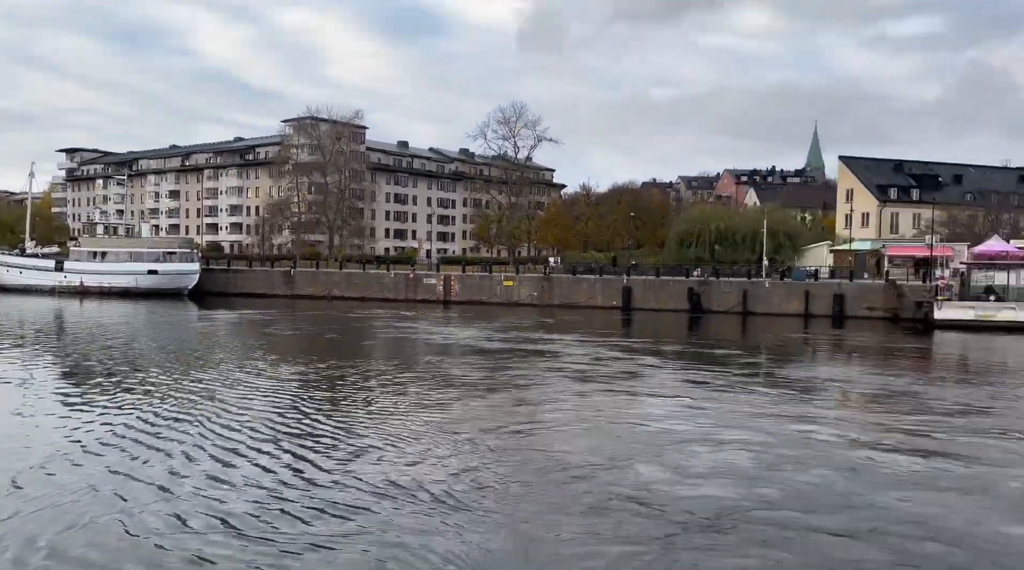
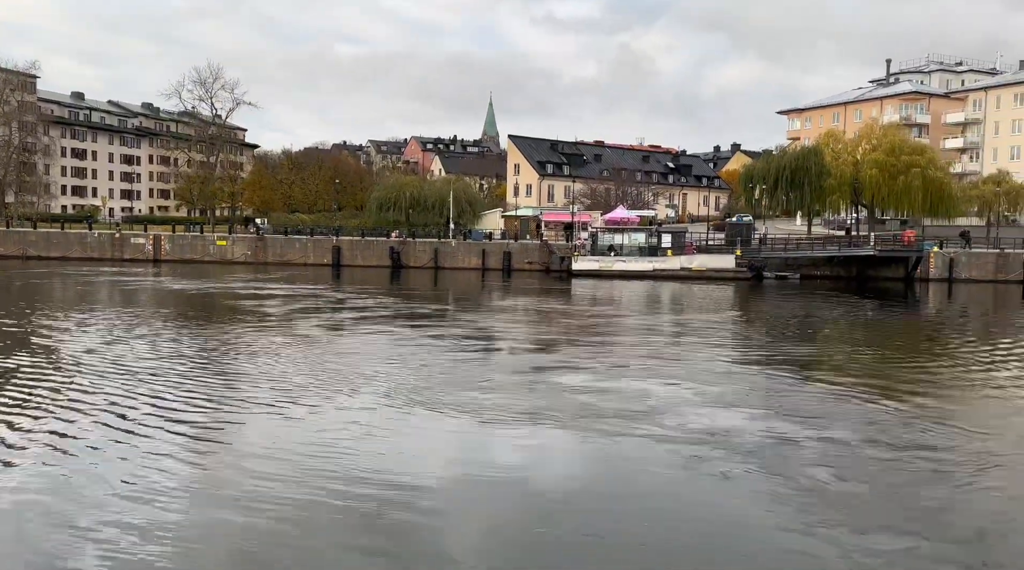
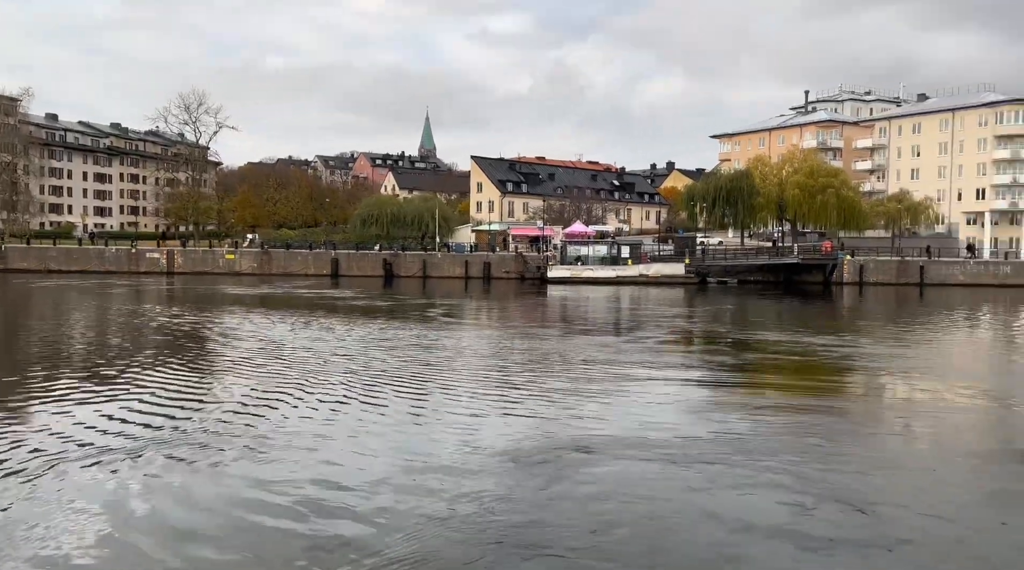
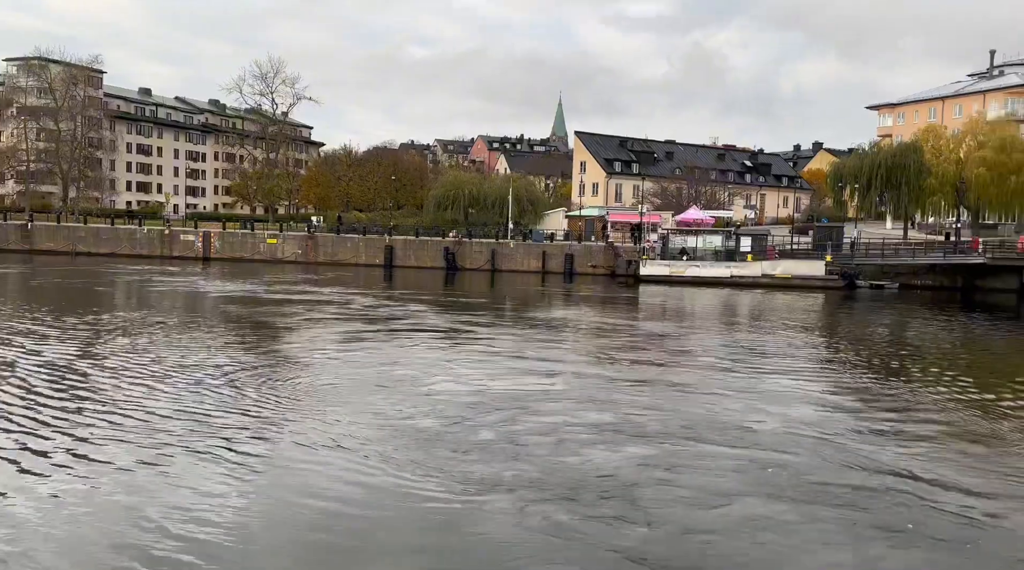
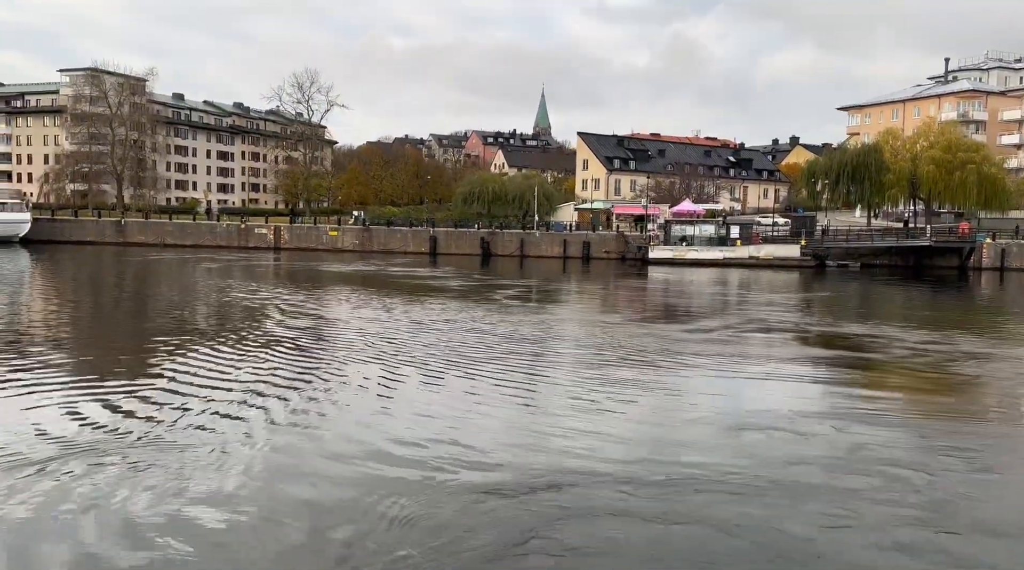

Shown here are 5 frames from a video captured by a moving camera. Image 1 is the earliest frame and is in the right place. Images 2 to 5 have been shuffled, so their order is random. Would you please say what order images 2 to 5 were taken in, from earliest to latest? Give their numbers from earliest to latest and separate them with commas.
4, 2, 5, 3
